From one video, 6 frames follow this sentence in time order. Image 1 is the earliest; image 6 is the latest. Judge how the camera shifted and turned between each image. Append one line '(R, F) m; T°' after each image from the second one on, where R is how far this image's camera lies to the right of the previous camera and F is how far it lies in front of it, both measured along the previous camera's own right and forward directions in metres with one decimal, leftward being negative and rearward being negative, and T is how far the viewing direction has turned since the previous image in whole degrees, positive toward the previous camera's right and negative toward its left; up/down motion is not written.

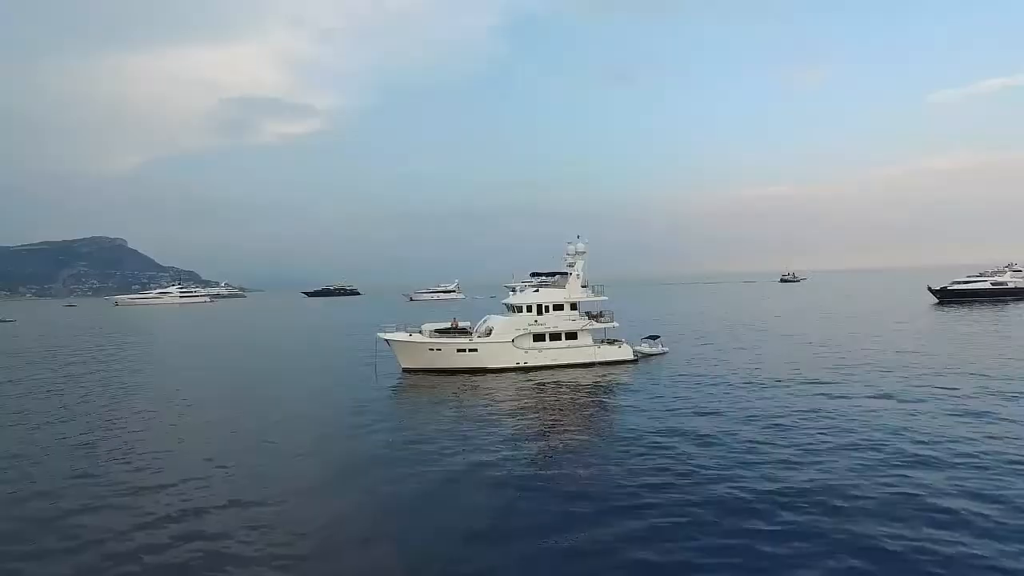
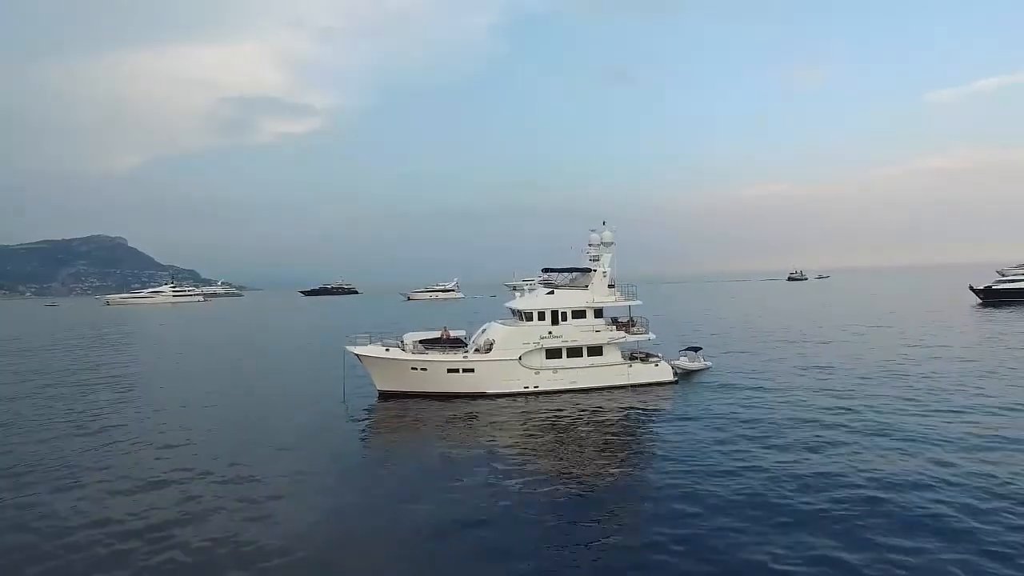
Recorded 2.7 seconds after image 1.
(-0.3, +6.1) m; 0°
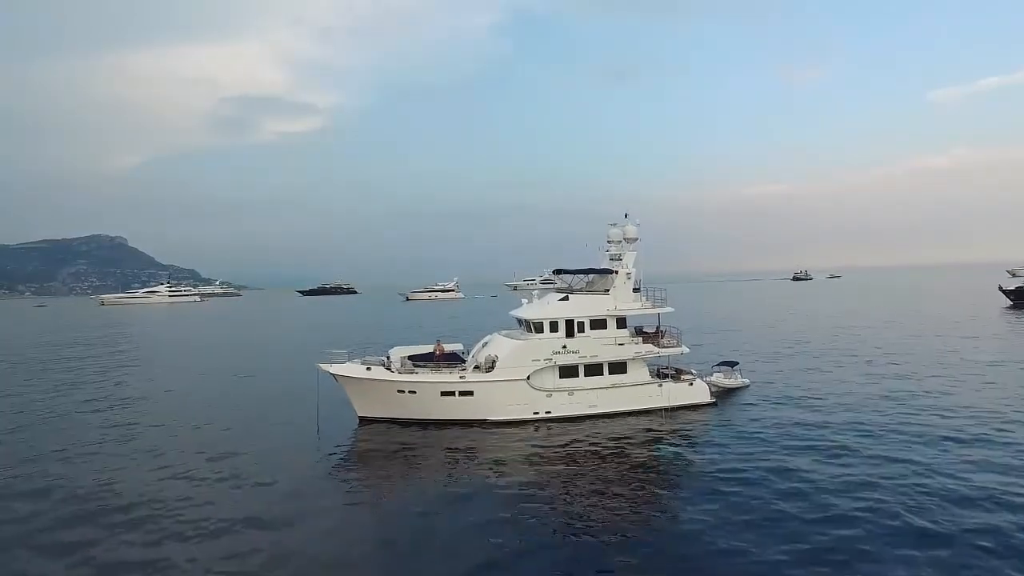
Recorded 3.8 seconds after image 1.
(-0.2, +3.6) m; 0°
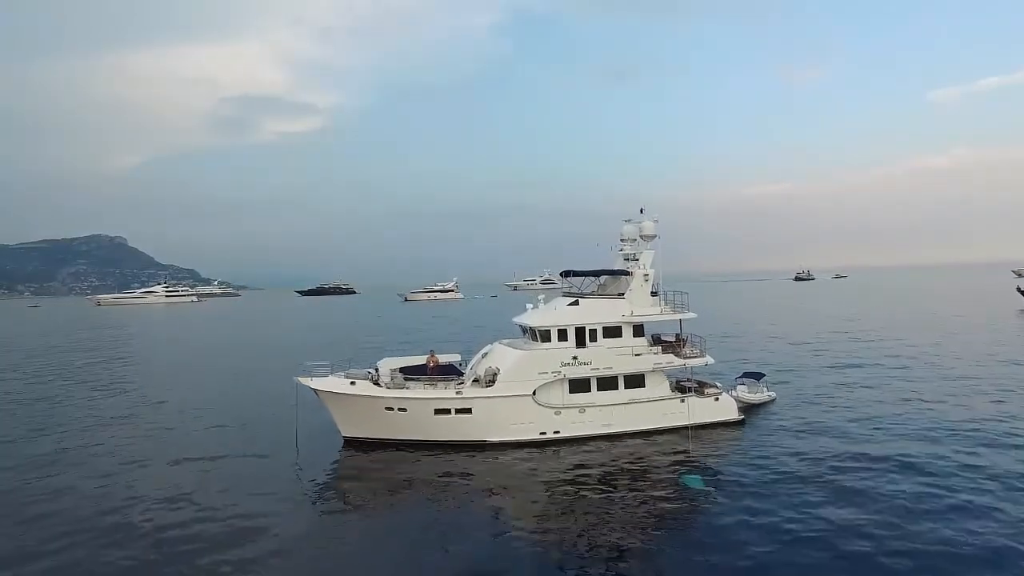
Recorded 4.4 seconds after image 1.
(-0.1, +2.0) m; 0°
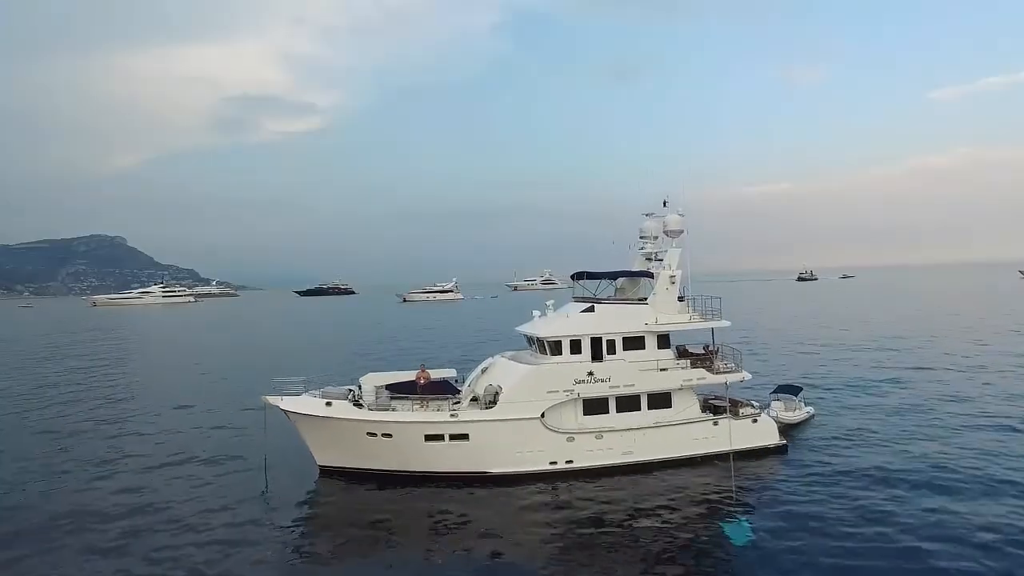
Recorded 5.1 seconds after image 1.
(-0.1, +2.3) m; 0°
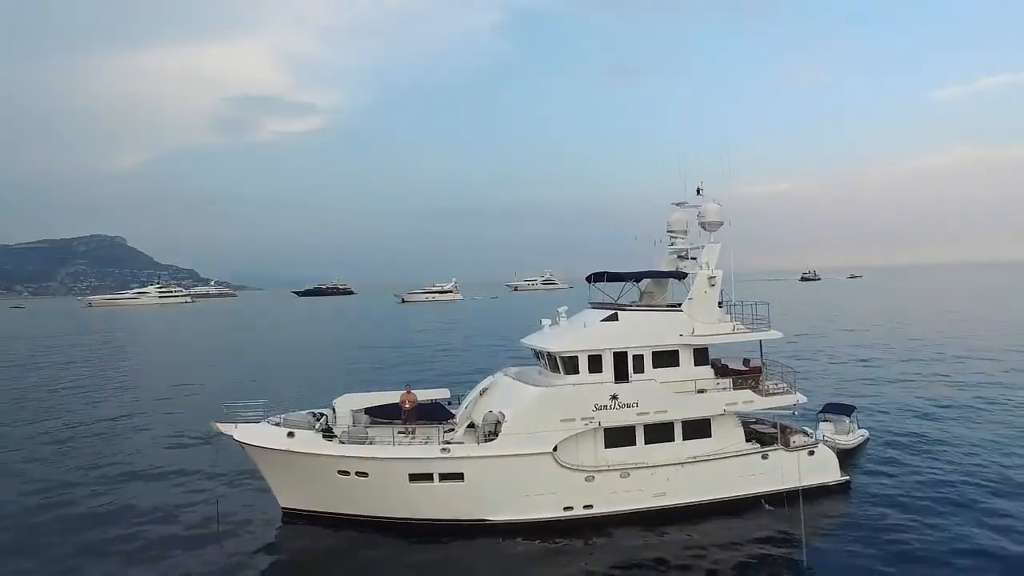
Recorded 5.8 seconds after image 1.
(-0.1, +2.5) m; 0°
